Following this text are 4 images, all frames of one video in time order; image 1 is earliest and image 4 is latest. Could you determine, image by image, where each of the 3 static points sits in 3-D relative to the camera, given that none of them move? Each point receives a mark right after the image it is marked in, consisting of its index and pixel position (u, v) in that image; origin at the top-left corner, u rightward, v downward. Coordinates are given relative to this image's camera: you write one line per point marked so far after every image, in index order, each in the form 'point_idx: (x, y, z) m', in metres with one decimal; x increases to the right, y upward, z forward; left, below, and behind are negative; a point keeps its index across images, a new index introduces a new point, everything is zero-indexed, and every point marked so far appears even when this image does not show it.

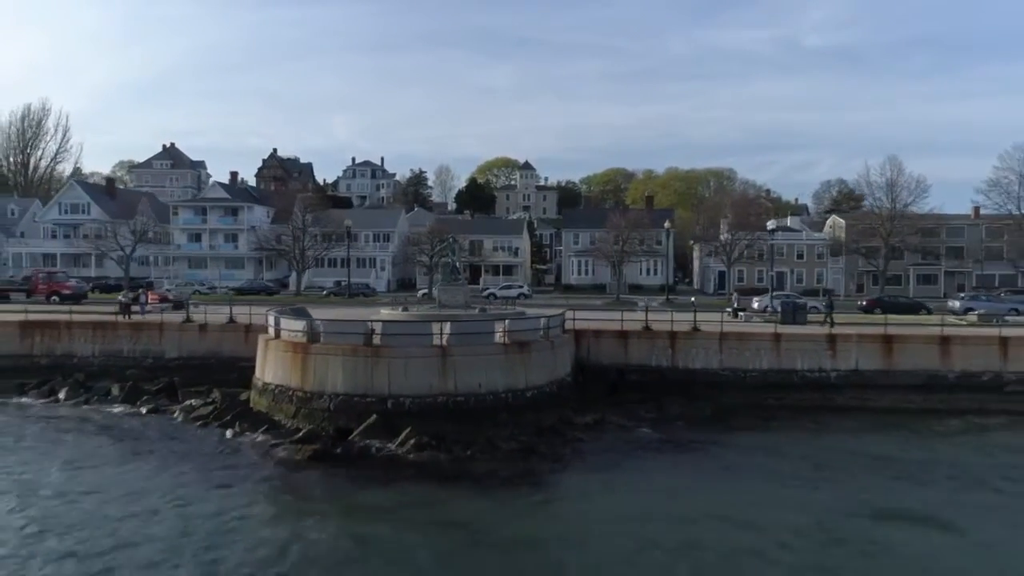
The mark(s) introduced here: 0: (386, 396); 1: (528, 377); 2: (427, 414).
0: (-2.8, -2.4, +17.5) m
1: (+0.3, -2.1, +18.6) m
2: (-1.9, -2.8, +17.5) m
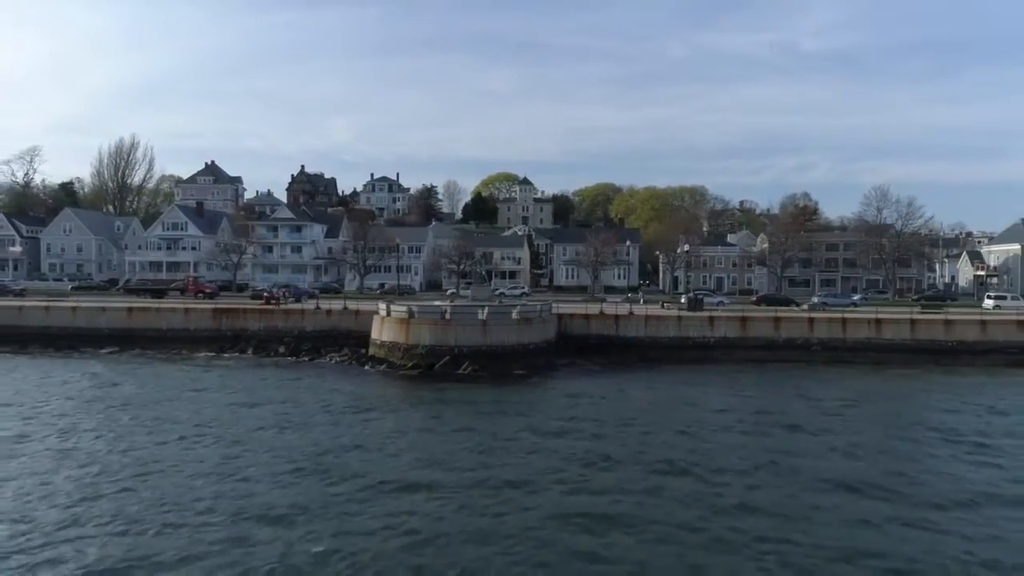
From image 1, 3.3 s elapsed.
0: (-2.4, -2.4, +32.7) m
1: (+0.7, -2.1, +33.8) m
2: (-1.5, -2.8, +32.6) m
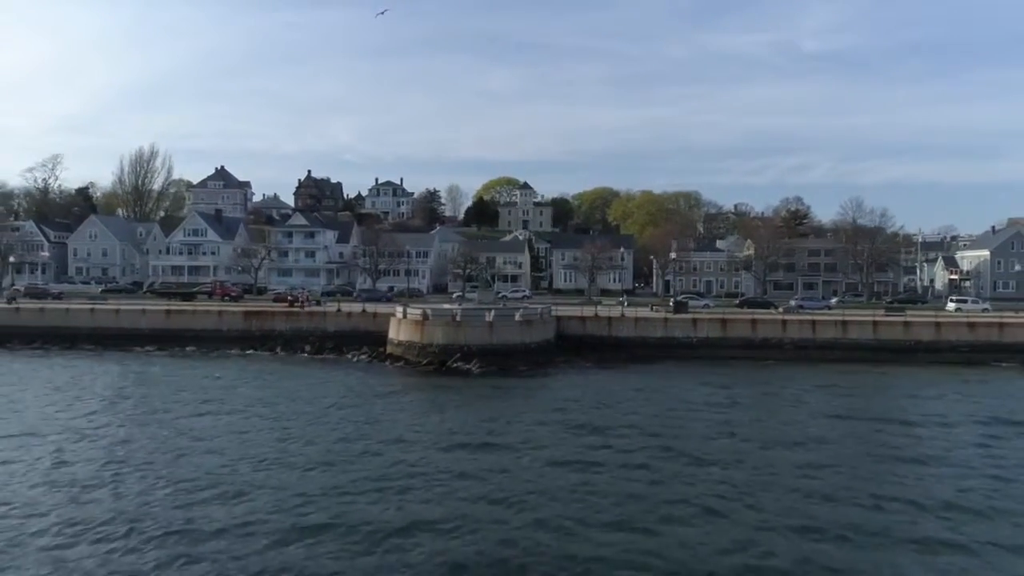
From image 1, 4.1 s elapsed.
0: (-2.3, -2.6, +36.7) m
1: (+0.9, -2.4, +37.9) m
2: (-1.3, -3.0, +36.7) m
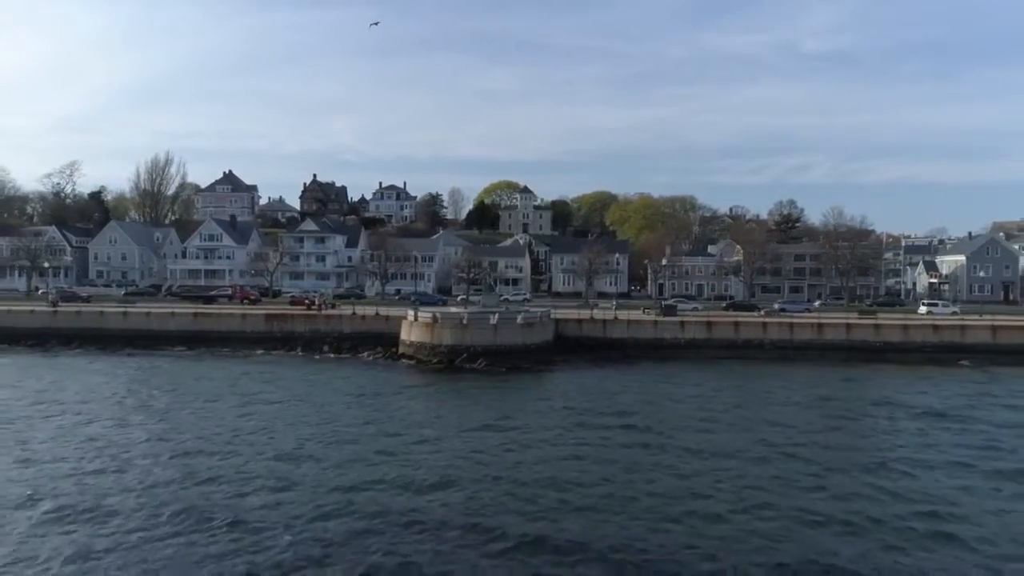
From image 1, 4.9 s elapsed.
0: (-2.1, -2.9, +40.3) m
1: (+1.0, -2.7, +41.4) m
2: (-1.2, -3.3, +40.3) m
